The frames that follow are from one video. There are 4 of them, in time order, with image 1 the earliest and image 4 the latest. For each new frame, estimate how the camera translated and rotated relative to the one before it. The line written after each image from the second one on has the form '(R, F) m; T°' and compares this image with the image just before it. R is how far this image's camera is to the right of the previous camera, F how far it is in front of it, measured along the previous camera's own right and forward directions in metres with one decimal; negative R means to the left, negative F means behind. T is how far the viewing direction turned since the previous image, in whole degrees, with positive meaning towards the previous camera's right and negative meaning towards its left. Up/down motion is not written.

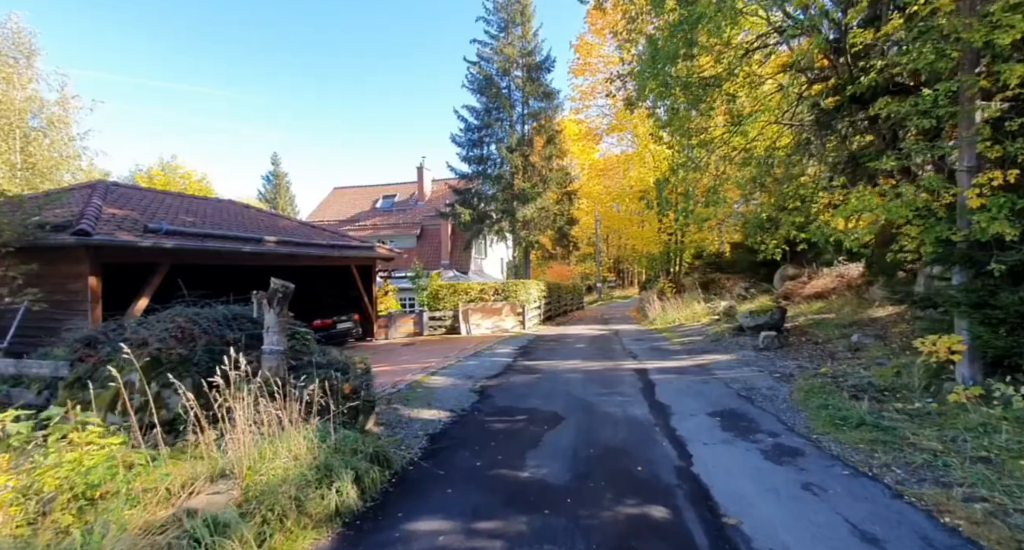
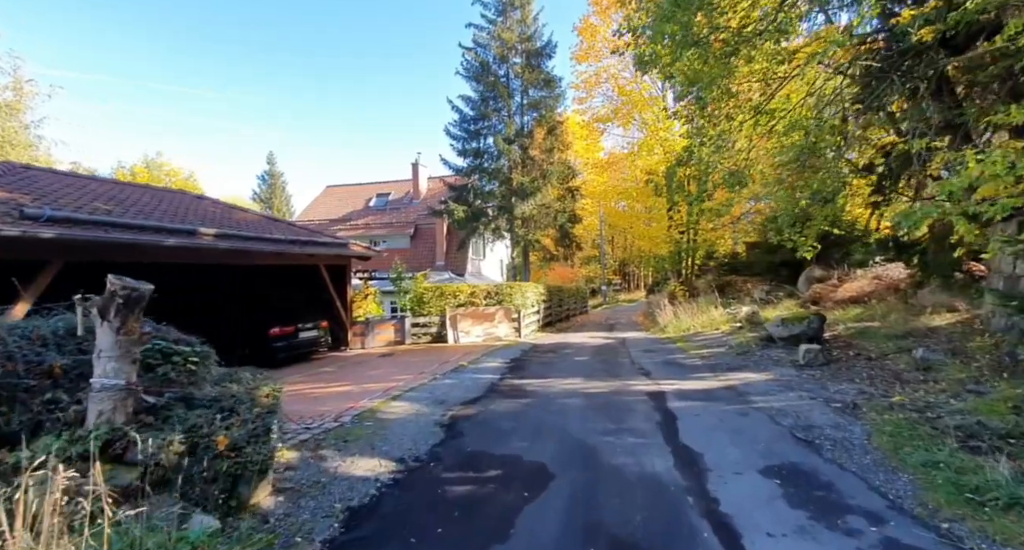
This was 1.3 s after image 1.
(+0.3, +1.7) m; -1°
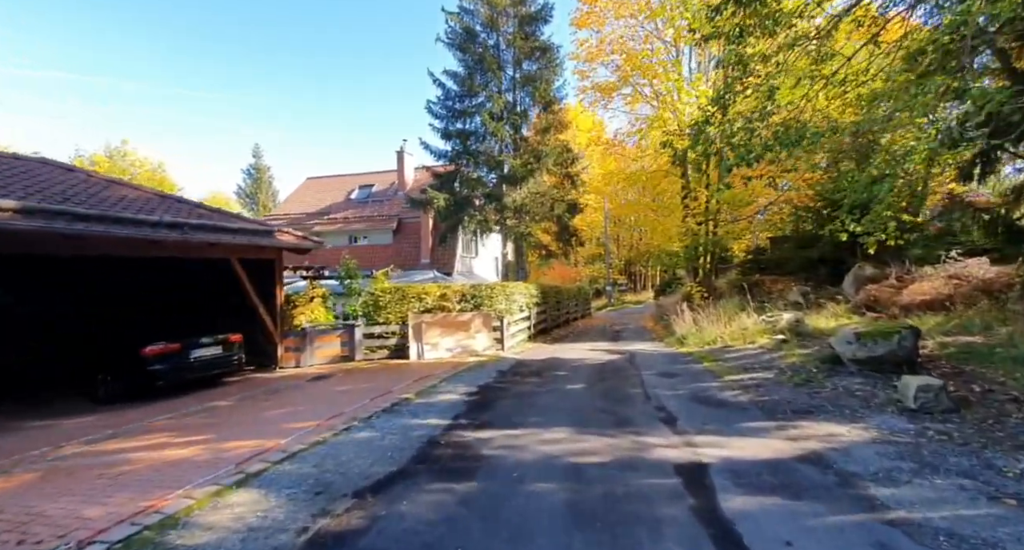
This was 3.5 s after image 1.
(+0.5, +2.8) m; -1°
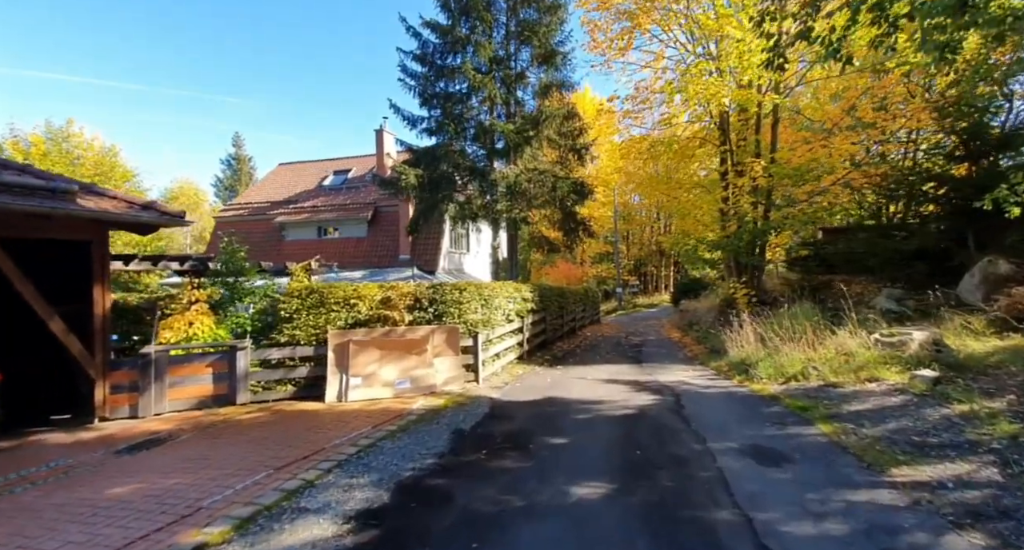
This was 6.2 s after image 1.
(+0.4, +3.9) m; -1°
